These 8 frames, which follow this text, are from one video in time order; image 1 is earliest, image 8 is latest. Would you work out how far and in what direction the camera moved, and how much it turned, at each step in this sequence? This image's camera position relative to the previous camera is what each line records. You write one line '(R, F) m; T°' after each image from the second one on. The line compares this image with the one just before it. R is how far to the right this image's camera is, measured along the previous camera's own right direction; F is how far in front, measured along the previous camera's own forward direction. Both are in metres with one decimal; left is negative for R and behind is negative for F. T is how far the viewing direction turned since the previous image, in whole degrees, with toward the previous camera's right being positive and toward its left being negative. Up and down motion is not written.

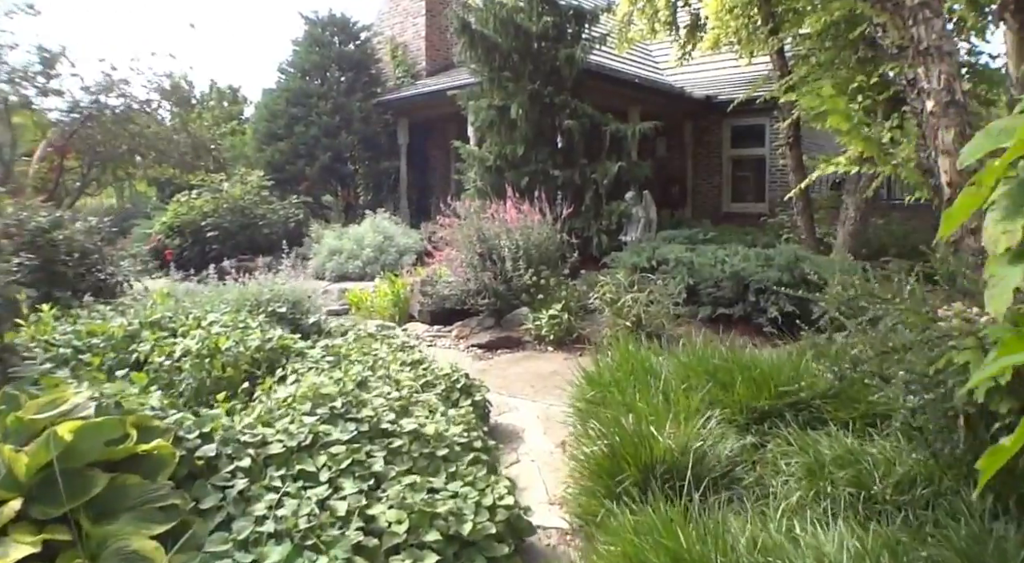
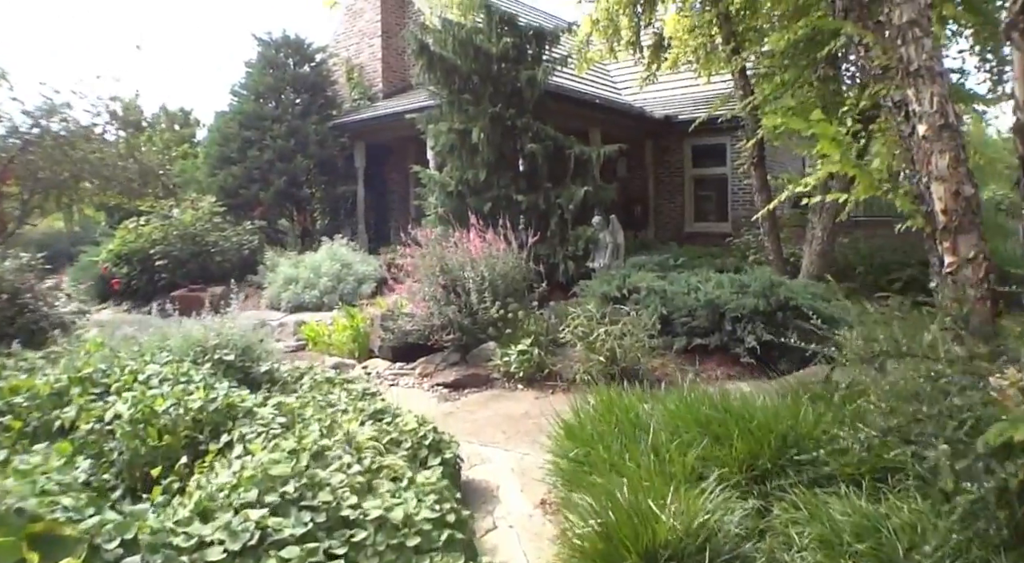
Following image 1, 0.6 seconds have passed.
(0.0, +0.3) m; +3°
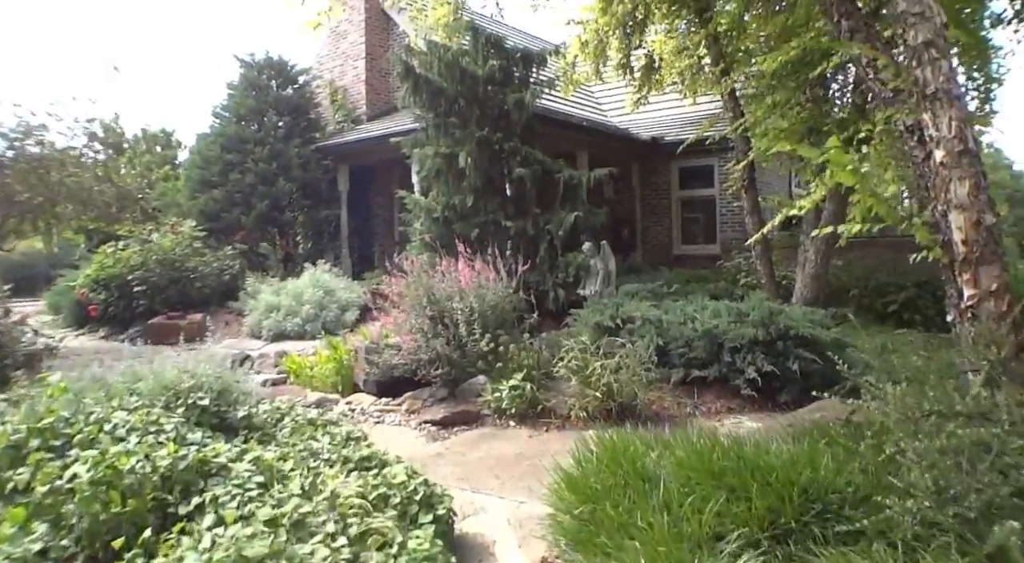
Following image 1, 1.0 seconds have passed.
(0.0, +0.2) m; +1°
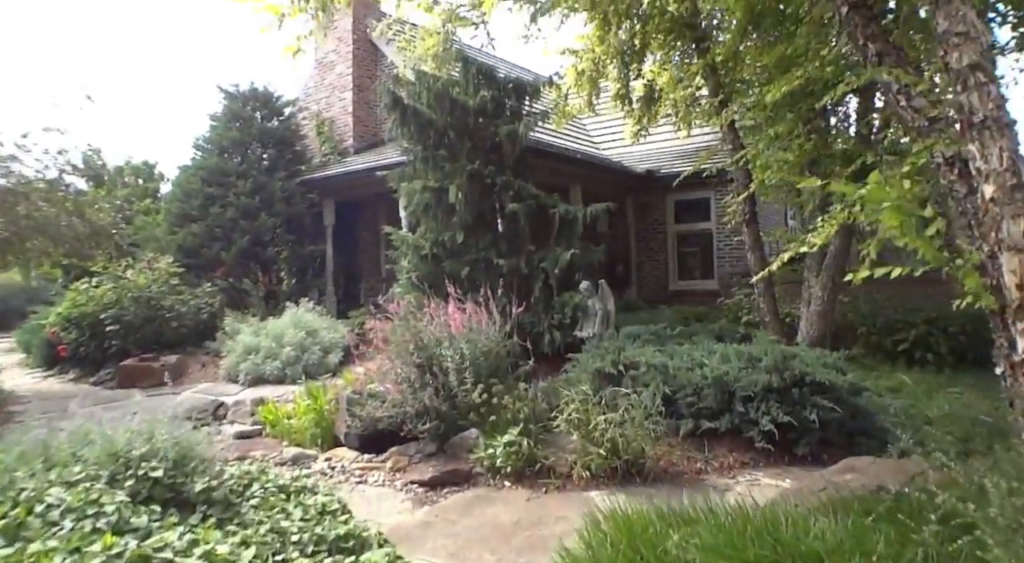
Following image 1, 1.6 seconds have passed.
(0.0, +0.4) m; +1°
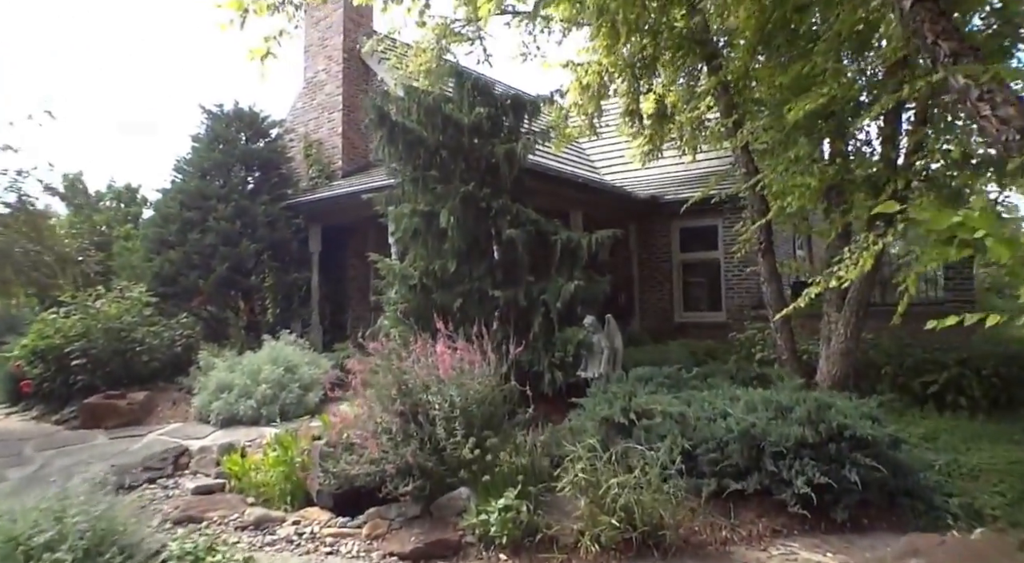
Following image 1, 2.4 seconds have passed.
(0.0, +0.6) m; 0°
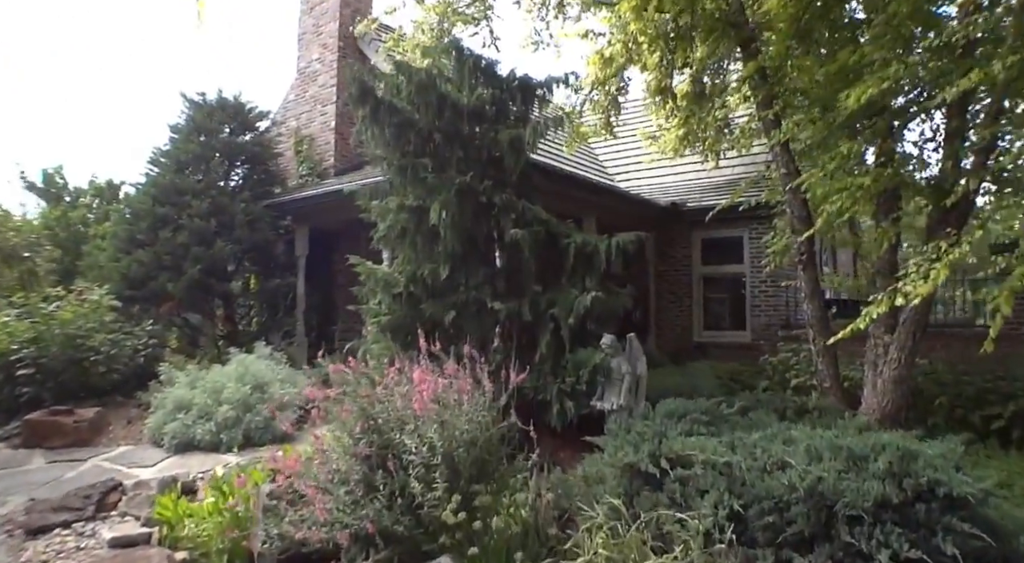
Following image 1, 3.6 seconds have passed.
(0.0, +1.0) m; -1°
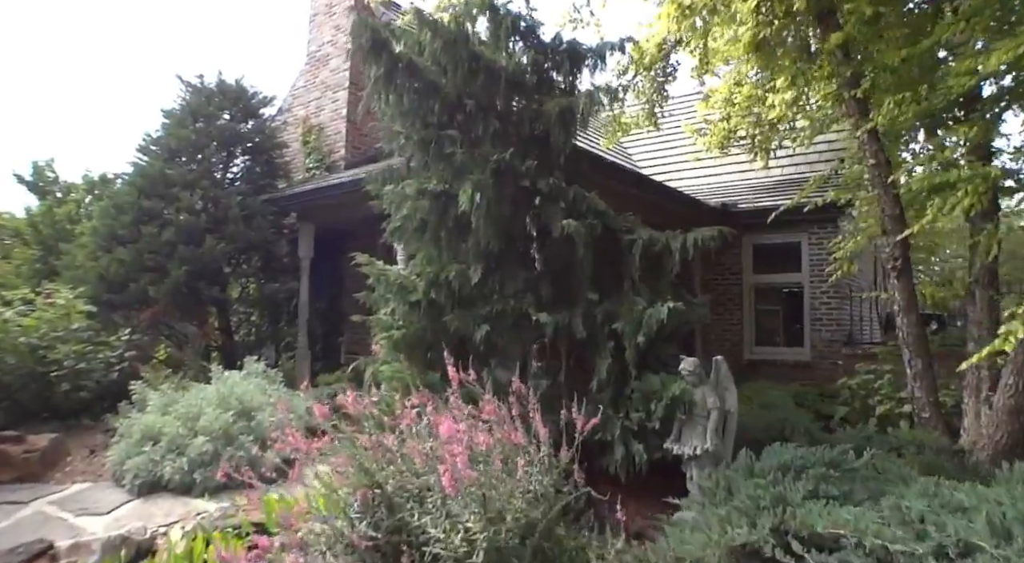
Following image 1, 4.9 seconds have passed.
(-0.2, +1.1) m; -1°
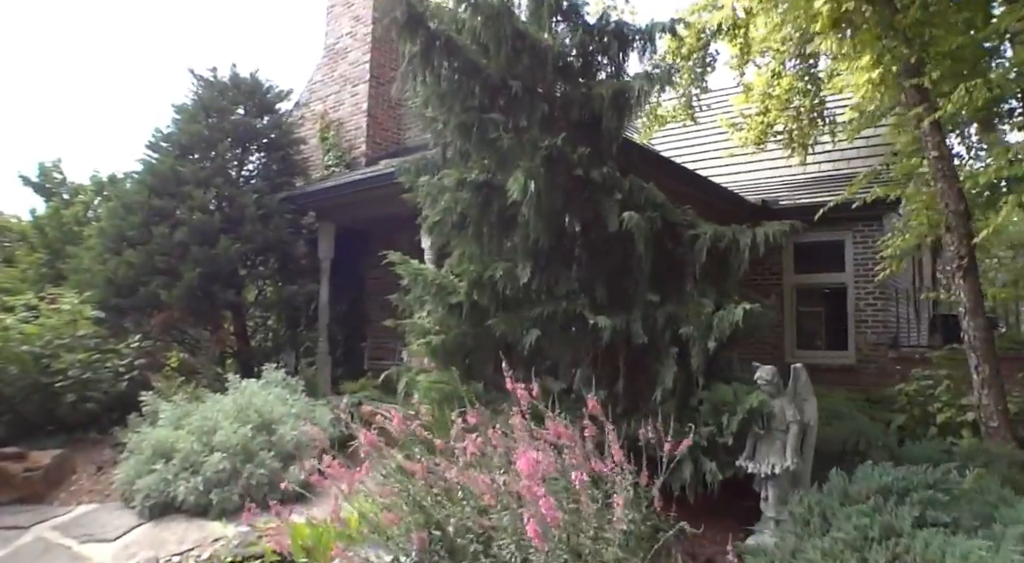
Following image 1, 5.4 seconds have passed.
(-0.2, +0.4) m; -1°
